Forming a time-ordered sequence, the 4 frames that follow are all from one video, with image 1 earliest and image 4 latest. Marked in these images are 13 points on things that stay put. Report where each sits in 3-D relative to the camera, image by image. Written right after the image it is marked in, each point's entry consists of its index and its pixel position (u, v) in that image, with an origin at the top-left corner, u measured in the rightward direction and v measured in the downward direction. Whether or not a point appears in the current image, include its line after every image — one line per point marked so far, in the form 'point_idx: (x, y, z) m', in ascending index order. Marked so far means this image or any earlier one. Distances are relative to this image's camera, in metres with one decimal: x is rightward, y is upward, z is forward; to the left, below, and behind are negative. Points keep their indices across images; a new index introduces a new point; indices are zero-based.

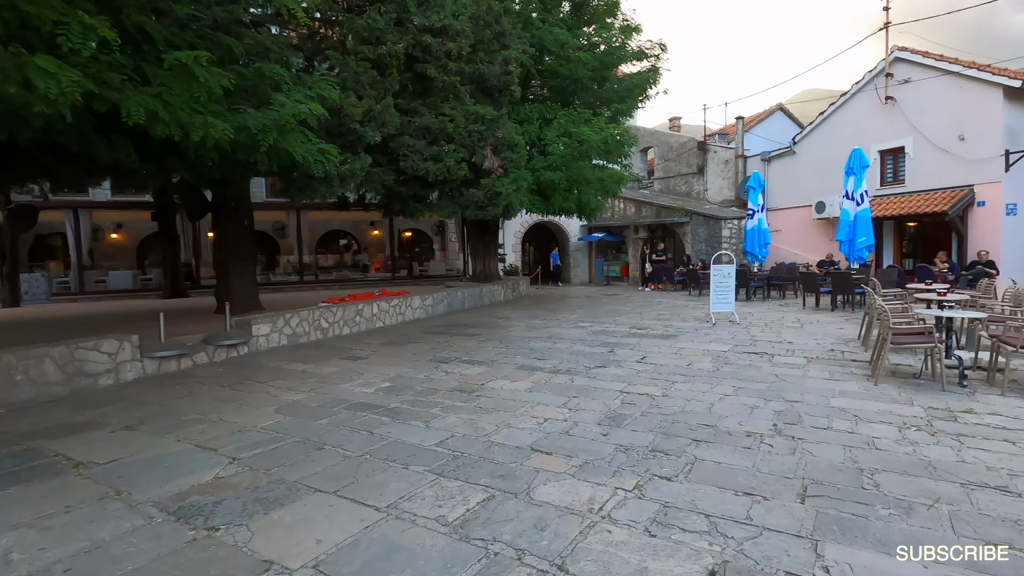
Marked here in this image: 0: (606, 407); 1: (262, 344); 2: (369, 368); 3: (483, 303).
0: (+0.8, -1.1, +4.8) m
1: (-3.7, -0.8, +7.9) m
2: (-1.8, -1.0, +6.8) m
3: (-0.8, -0.4, +14.5) m
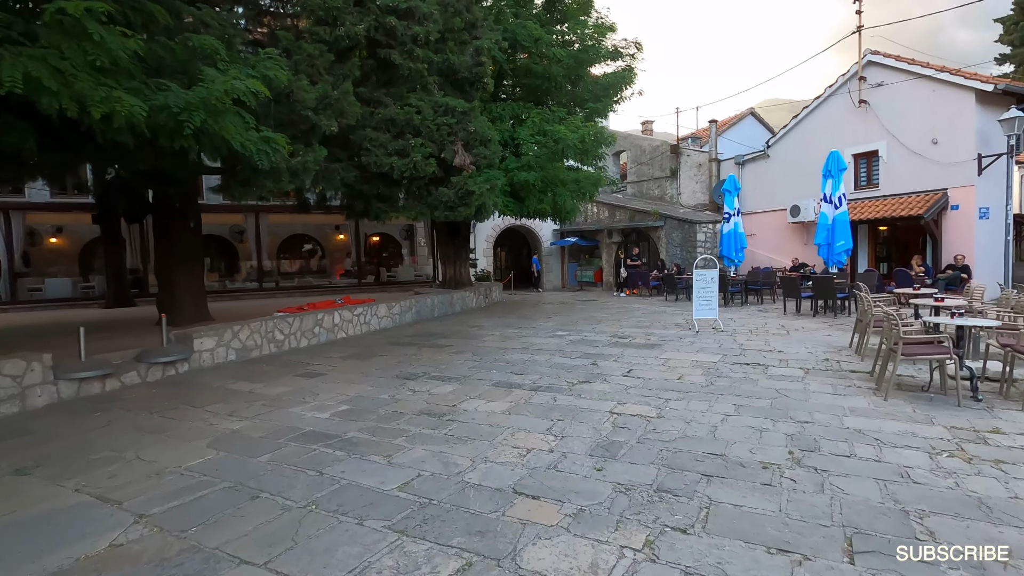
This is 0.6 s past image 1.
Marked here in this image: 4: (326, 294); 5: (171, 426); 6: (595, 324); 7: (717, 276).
0: (+0.7, -1.1, +4.2) m
1: (-4.0, -0.9, +7.1) m
2: (-2.1, -1.1, +6.1) m
3: (-1.5, -0.6, +13.8) m
4: (-6.4, -0.2, +18.6) m
5: (-2.9, -1.2, +4.6) m
6: (+1.6, -0.7, +10.8) m
7: (+3.7, +0.2, +9.7) m
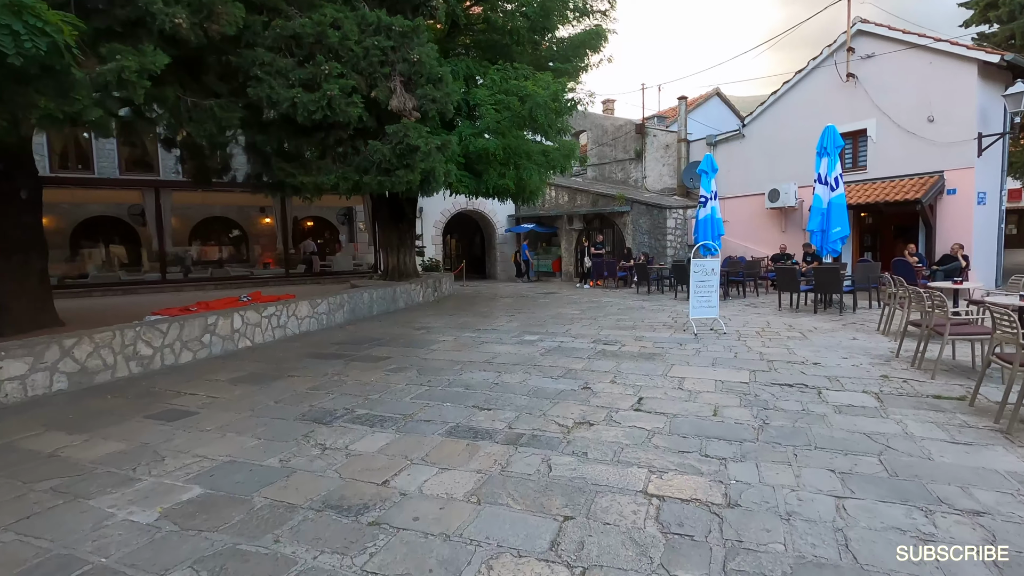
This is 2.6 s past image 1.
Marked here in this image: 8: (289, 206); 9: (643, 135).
0: (+0.6, -1.2, +2.3) m
1: (-4.4, -0.9, +4.7) m
2: (-2.4, -1.1, +3.9) m
3: (-2.5, -0.4, +11.6) m
4: (-7.9, 0.0, +16.0) m
5: (-3.0, -1.2, +2.4) m
6: (+0.9, -0.6, +8.9) m
7: (+3.0, +0.3, +8.0) m
8: (-7.4, +2.7, +17.9) m
9: (+4.7, +5.5, +19.3) m
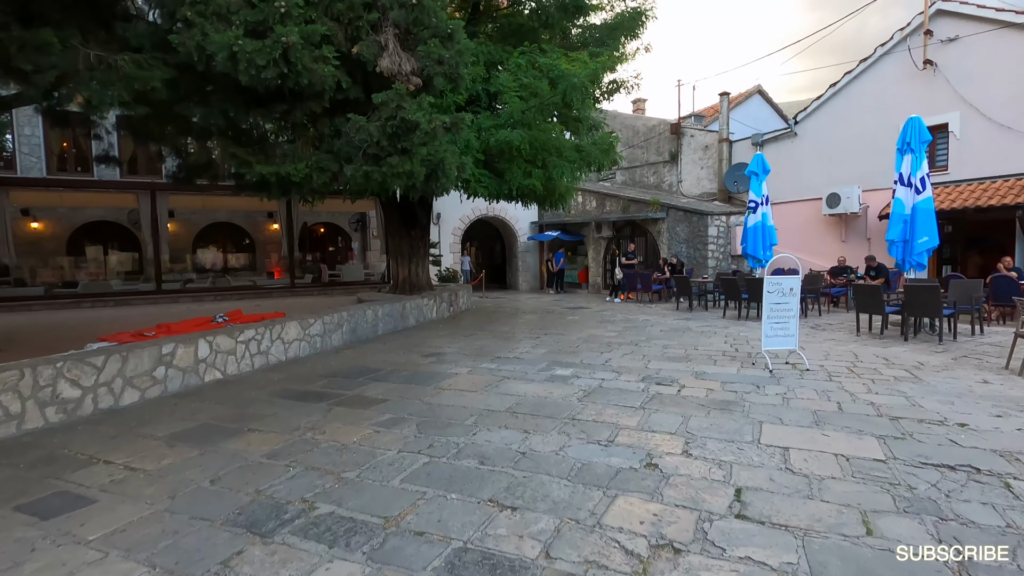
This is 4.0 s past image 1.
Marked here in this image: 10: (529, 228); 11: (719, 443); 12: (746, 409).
0: (+0.7, -1.3, +0.8) m
1: (-4.2, -1.1, +3.4) m
2: (-2.2, -1.3, +2.5) m
3: (-2.0, -0.7, +10.2) m
4: (-7.2, -0.3, +14.8) m
5: (-2.9, -1.4, +1.0) m
6: (+1.3, -0.9, +7.4) m
7: (+3.4, 0.0, +6.4) m
8: (-6.7, +2.4, +16.7) m
9: (+5.5, +5.0, +17.7) m
10: (+0.7, +2.2, +19.9) m
11: (+1.5, -1.1, +3.9) m
12: (+2.1, -1.1, +4.8) m
